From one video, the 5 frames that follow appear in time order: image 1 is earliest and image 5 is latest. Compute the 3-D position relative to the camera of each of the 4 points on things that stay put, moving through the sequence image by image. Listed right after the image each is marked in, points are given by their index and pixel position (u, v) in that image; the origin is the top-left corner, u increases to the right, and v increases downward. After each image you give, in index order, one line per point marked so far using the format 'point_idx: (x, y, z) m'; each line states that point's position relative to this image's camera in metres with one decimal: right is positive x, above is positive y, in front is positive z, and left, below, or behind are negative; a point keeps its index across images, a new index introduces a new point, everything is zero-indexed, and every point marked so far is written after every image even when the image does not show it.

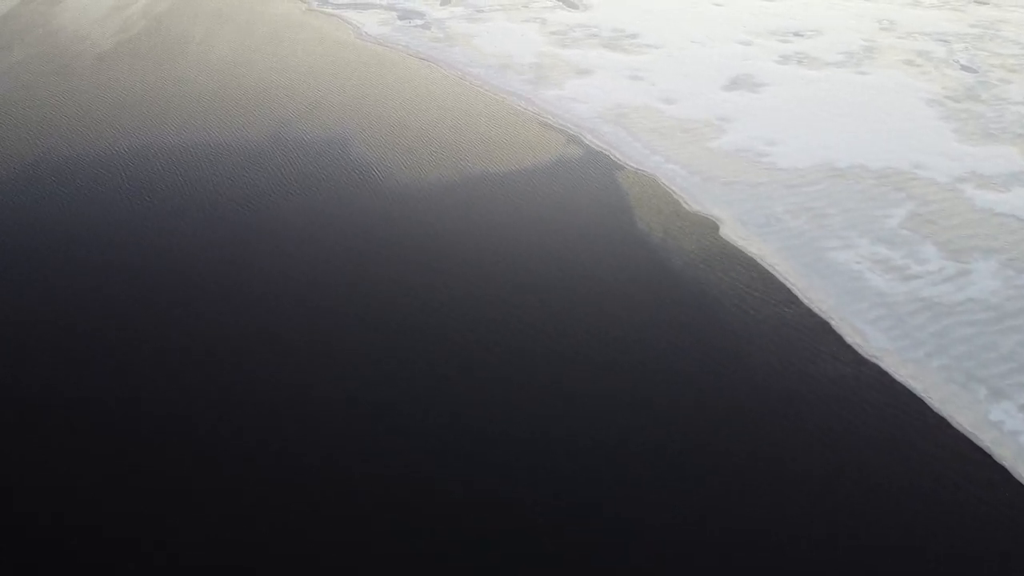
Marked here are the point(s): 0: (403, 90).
0: (-1.6, +2.9, +12.2) m
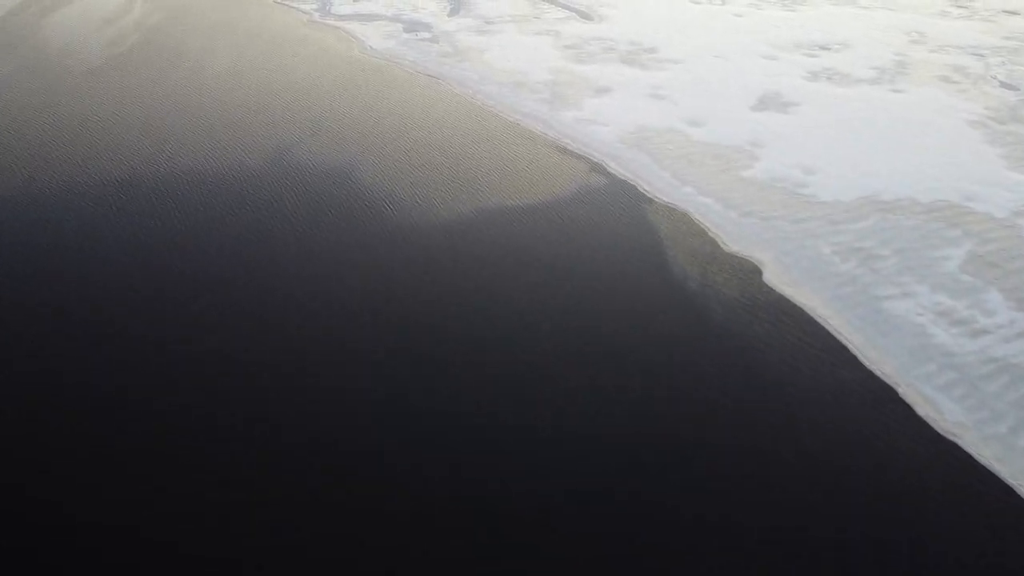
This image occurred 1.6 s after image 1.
0: (-1.4, +2.5, +11.4) m
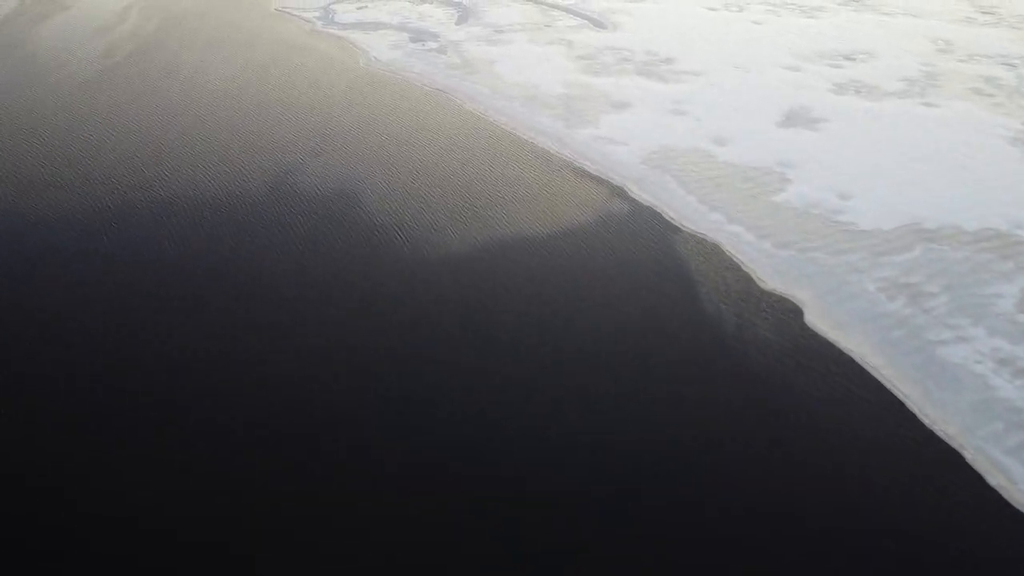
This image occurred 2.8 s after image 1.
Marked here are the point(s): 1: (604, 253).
0: (-1.2, +2.1, +10.9) m
1: (+0.9, +0.4, +8.2) m
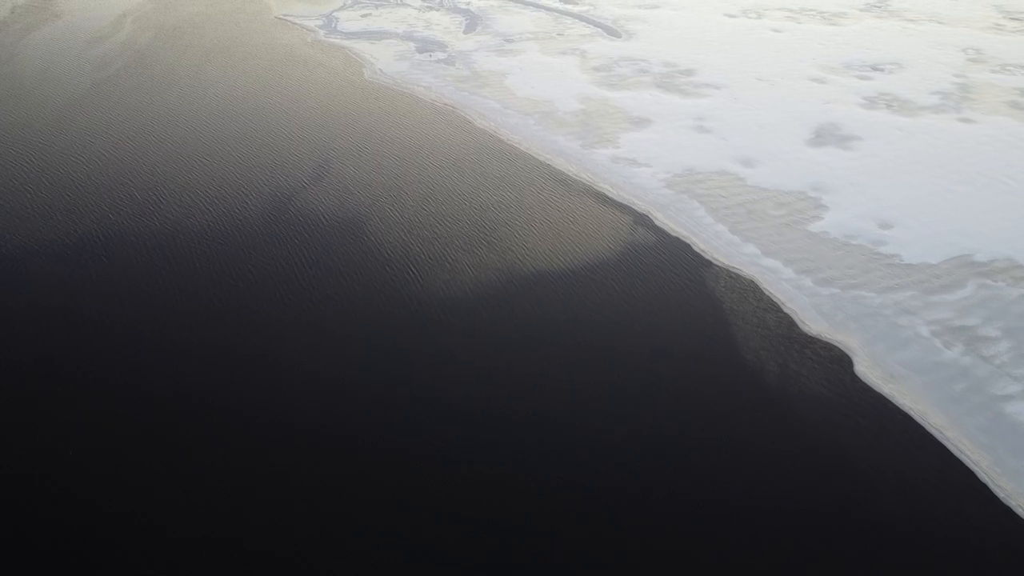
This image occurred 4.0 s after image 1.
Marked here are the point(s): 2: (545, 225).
0: (-1.0, +1.8, +10.3) m
1: (+1.1, 0.0, +7.6) m
2: (+0.3, +0.7, +8.6) m
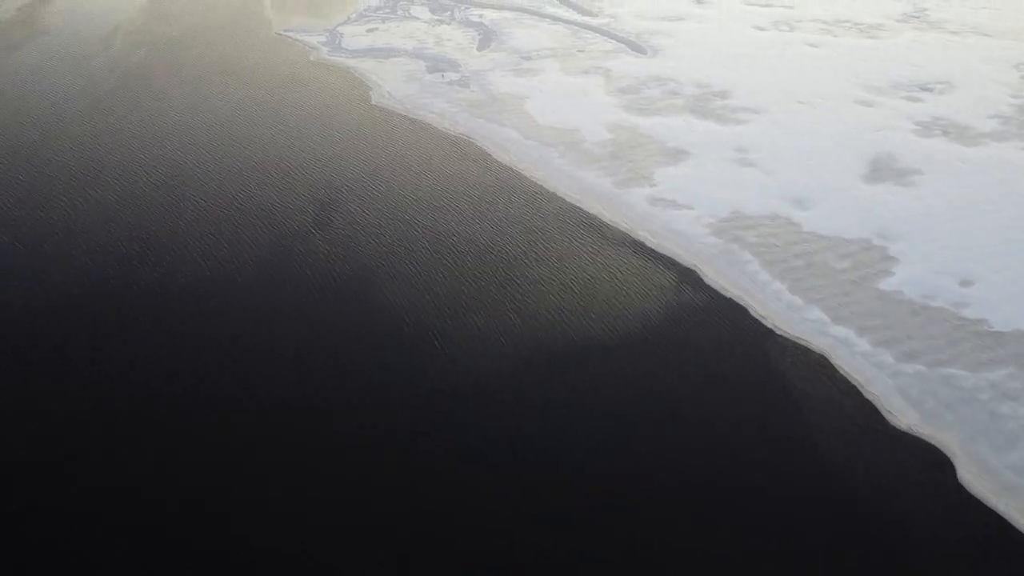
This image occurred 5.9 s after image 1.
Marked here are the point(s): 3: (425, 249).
0: (-0.7, +1.2, +9.3) m
1: (+1.4, -0.6, +6.6) m
2: (+0.6, +0.1, +7.6) m
3: (-0.9, +0.3, +8.0) m
